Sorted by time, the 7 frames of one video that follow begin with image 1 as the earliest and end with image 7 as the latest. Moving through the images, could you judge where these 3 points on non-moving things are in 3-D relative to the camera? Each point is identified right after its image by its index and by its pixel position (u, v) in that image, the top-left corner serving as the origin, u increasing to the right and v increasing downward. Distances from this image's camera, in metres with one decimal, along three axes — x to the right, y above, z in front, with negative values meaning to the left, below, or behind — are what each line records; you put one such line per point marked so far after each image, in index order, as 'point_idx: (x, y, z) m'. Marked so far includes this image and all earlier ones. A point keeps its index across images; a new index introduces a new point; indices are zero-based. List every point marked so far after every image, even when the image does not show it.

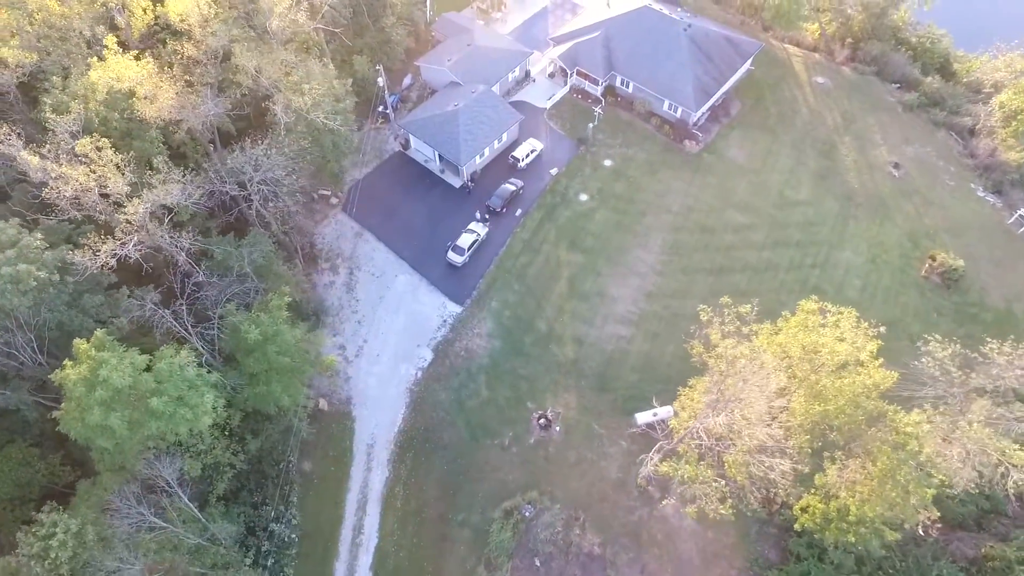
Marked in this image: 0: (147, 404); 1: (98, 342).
0: (-11.4, -3.6, +19.5) m
1: (-12.9, -1.7, +19.6) m
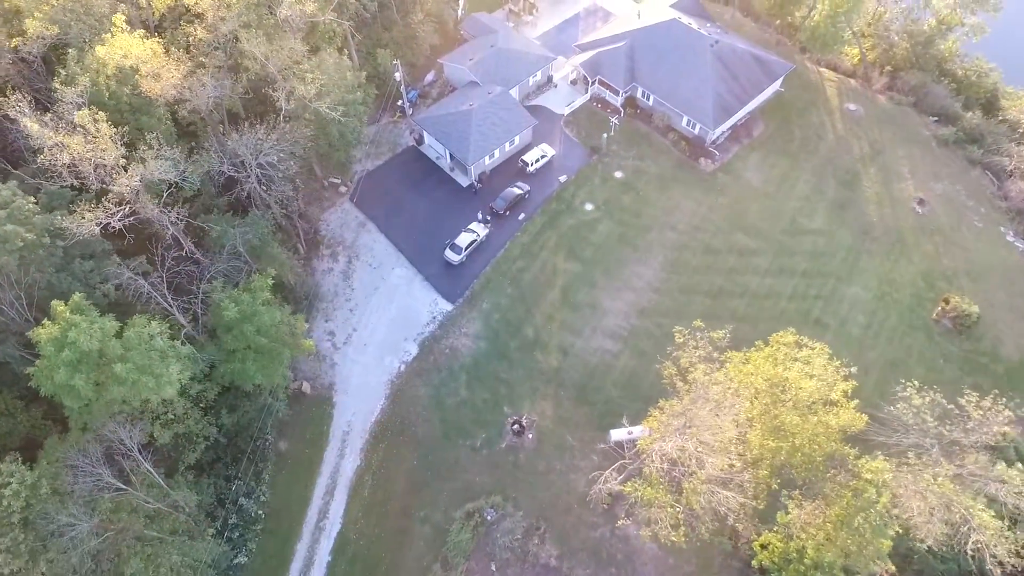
0: (-13.0, -2.7, +20.2) m
1: (-14.3, -0.6, +20.5) m
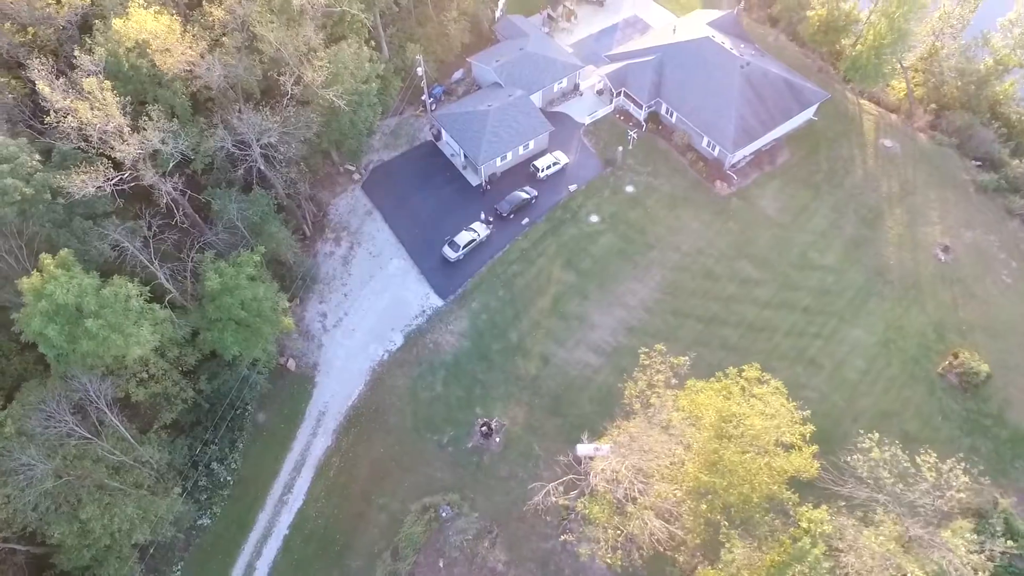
0: (-14.7, -1.2, +21.4) m
1: (-15.8, +0.9, +21.8) m
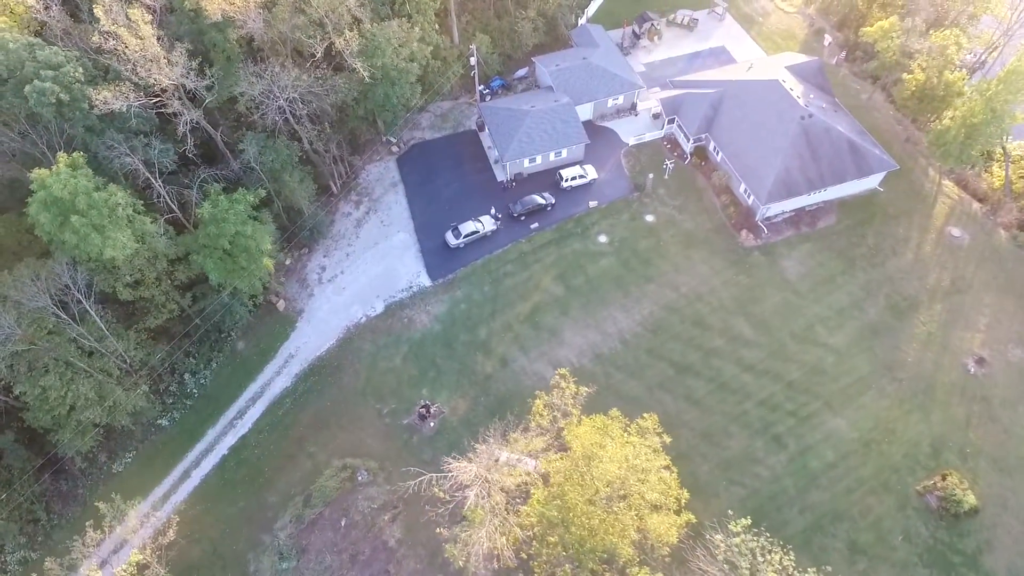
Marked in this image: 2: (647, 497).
0: (-17.3, +2.7, +24.5) m
1: (-17.7, +5.1, +25.0) m
2: (+4.2, -6.6, +19.7) m
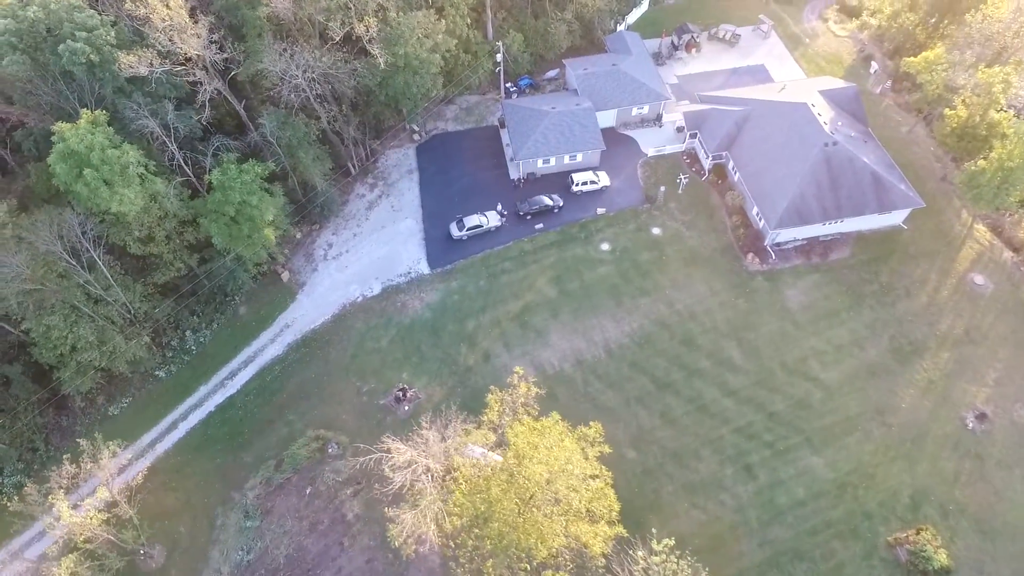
0: (-17.9, +4.9, +26.2) m
1: (-18.0, +7.3, +26.7) m
2: (+2.0, -6.8, +19.7) m
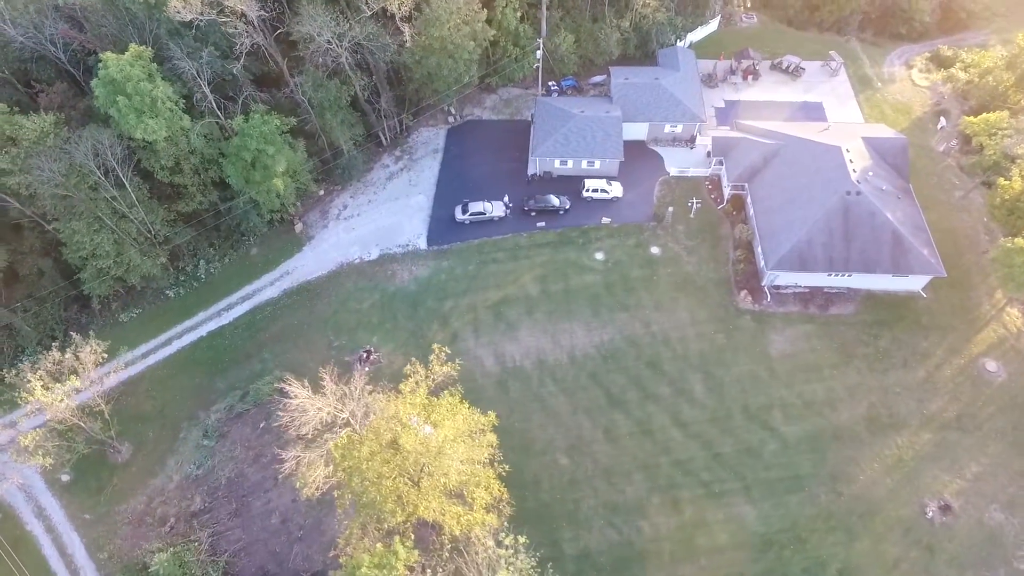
0: (-18.4, +8.9, +29.3) m
1: (-18.0, +11.2, +29.8) m
2: (-2.2, -6.3, +20.3) m
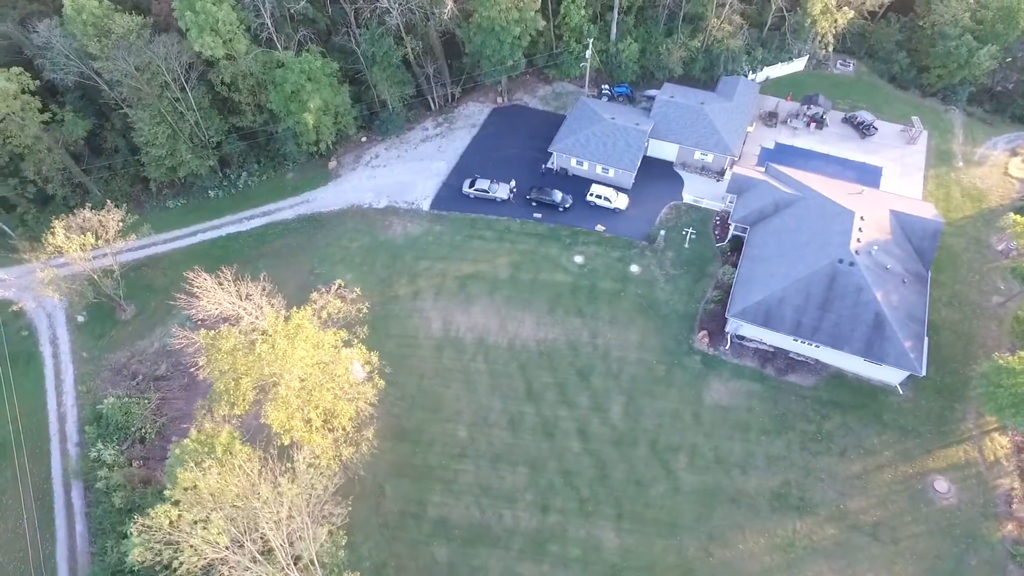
0: (-17.5, +14.9, +33.9) m
1: (-16.4, +17.0, +34.2) m
2: (-8.1, -3.9, +22.5) m
